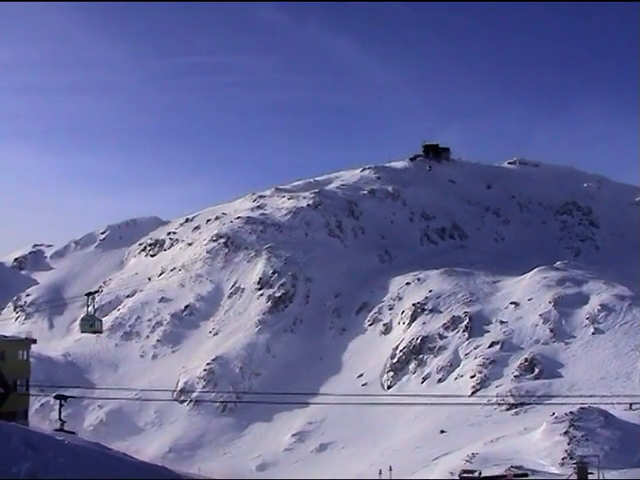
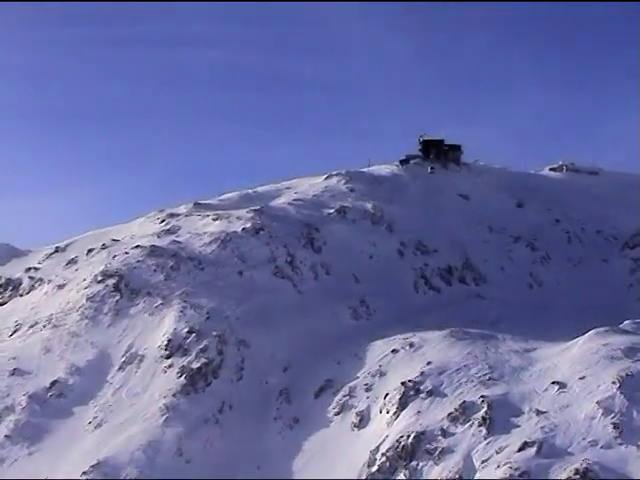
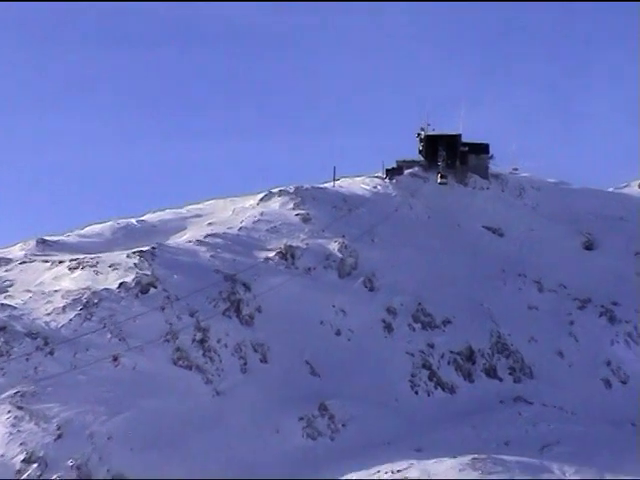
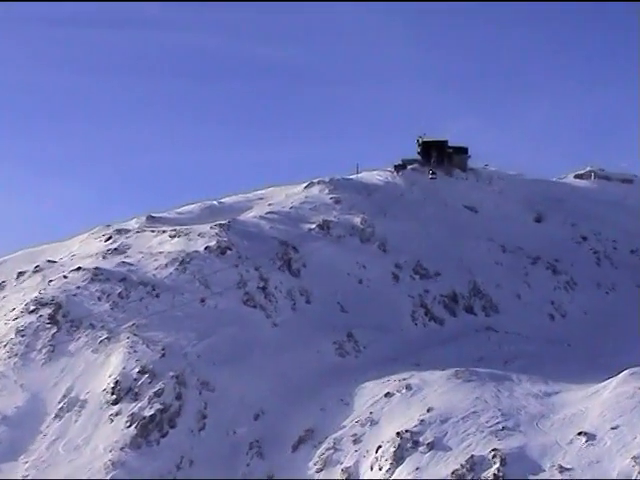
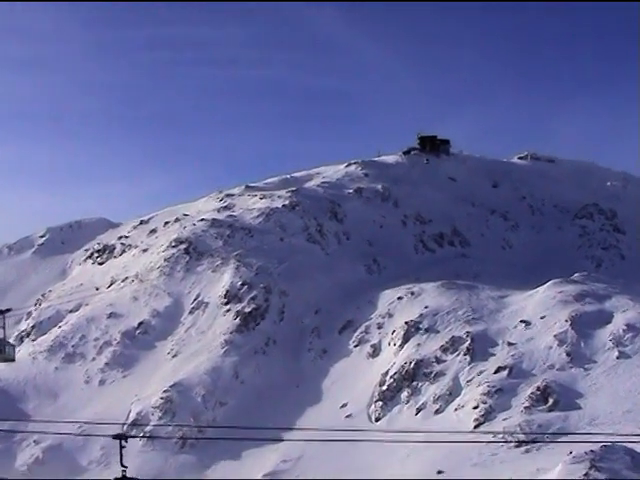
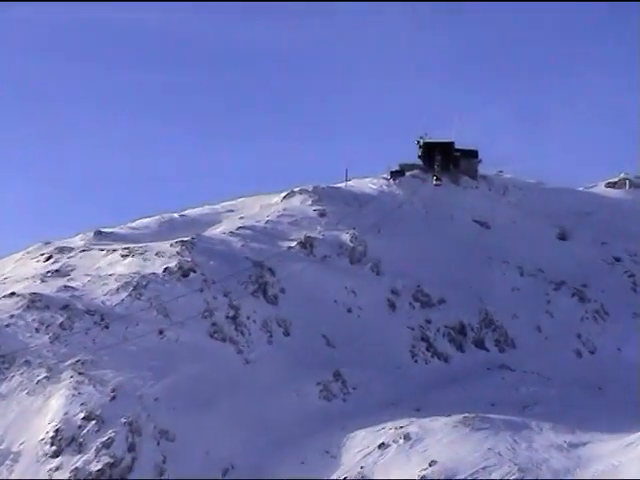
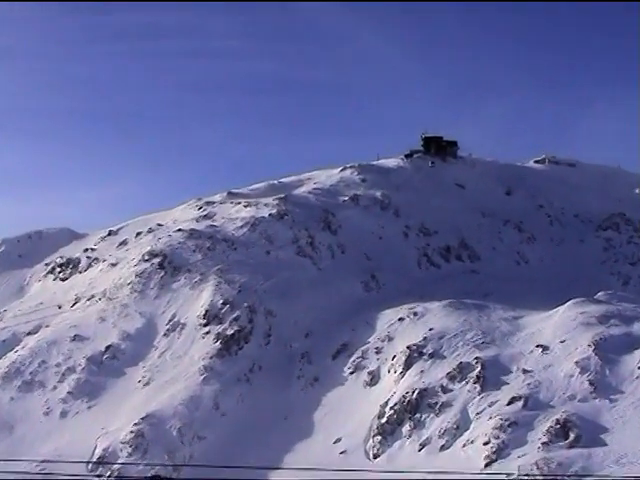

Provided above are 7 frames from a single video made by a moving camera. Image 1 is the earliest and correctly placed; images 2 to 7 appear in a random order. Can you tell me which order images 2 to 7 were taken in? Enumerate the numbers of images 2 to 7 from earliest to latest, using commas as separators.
5, 7, 2, 4, 6, 3
